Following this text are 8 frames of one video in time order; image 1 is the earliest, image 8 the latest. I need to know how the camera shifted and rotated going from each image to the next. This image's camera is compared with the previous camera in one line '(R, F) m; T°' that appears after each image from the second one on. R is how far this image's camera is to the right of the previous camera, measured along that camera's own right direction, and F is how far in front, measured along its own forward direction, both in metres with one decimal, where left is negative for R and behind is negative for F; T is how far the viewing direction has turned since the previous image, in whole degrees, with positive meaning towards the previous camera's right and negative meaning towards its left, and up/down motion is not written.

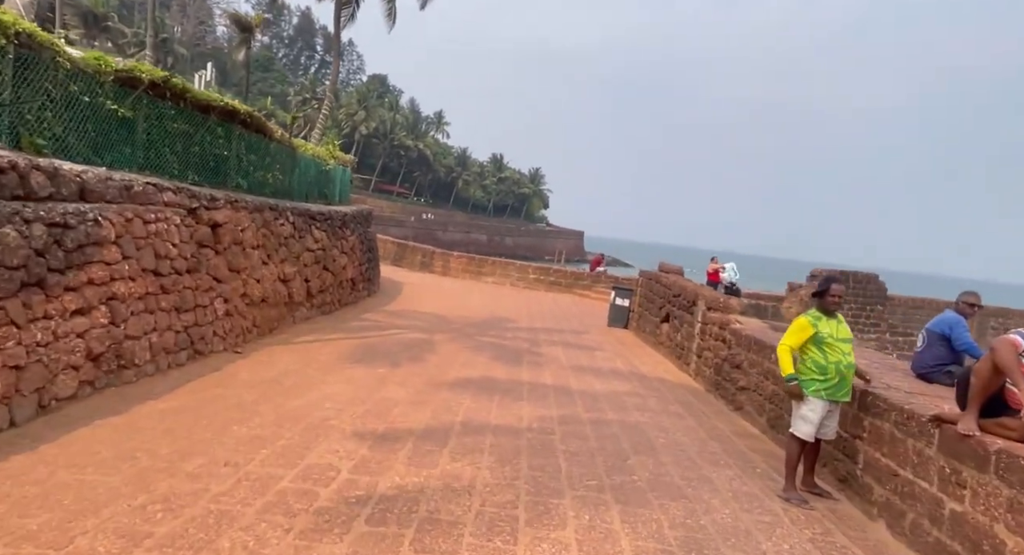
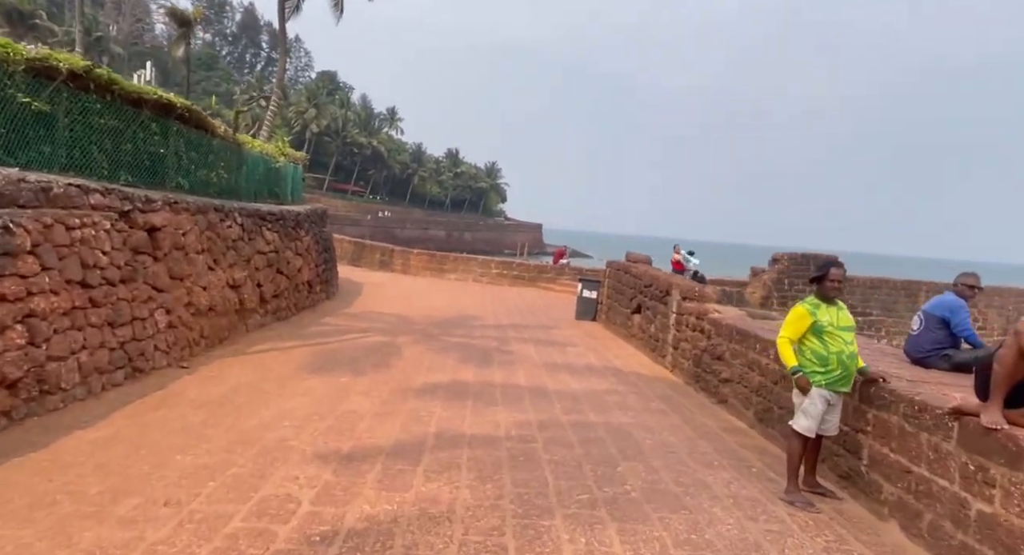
(-0.1, +0.4) m; +3°
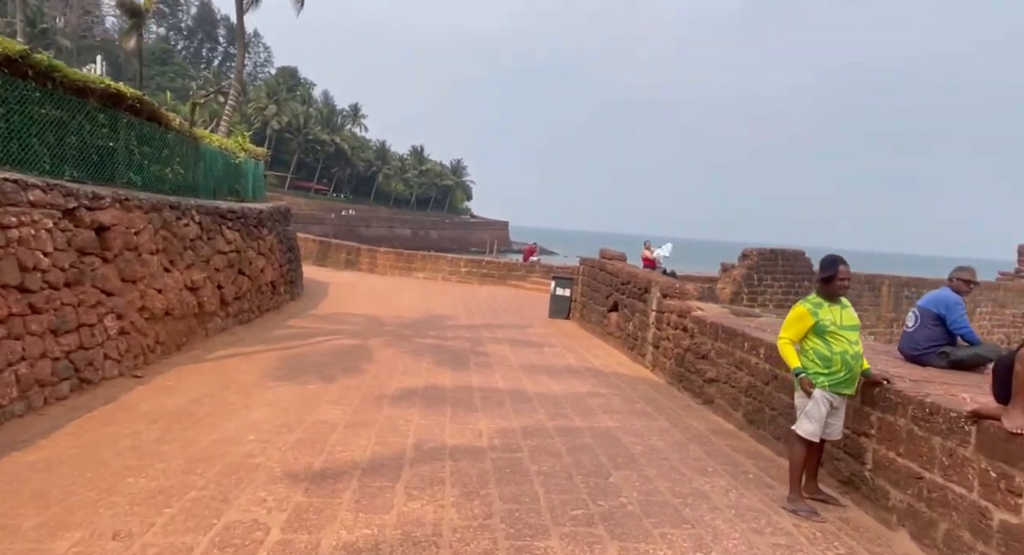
(-0.1, +0.3) m; +3°
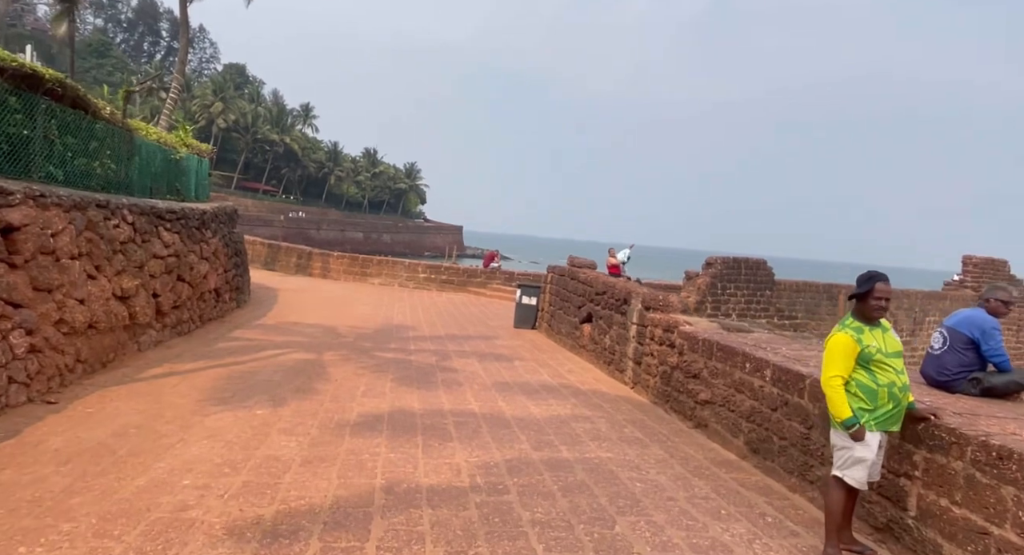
(-0.2, +0.7) m; +4°
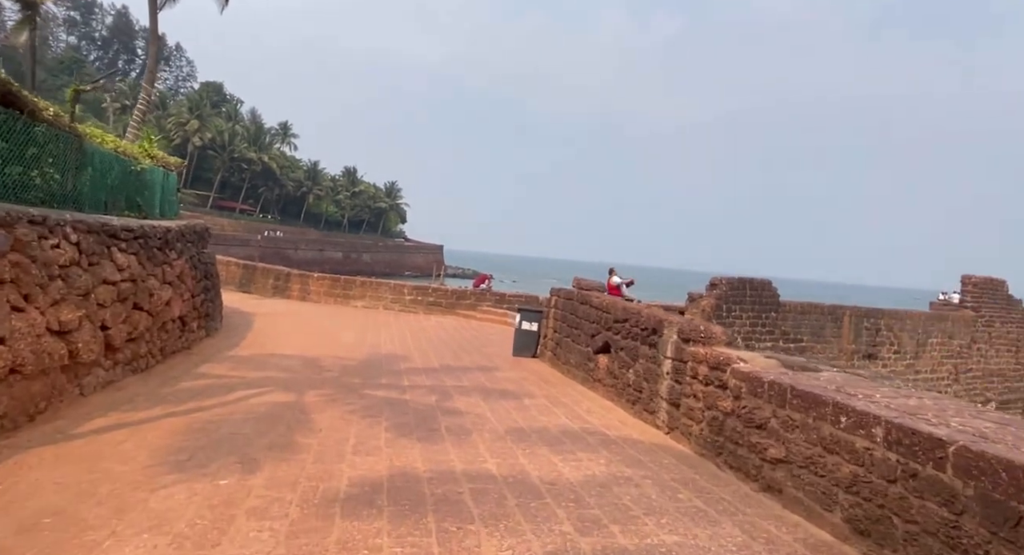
(-0.3, +1.1) m; +2°
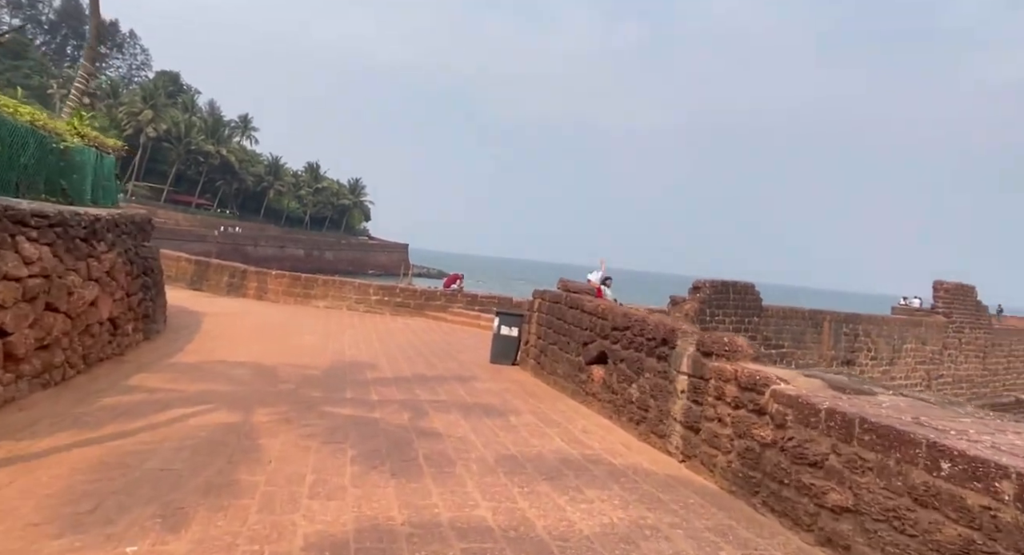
(-0.2, +1.0) m; +3°
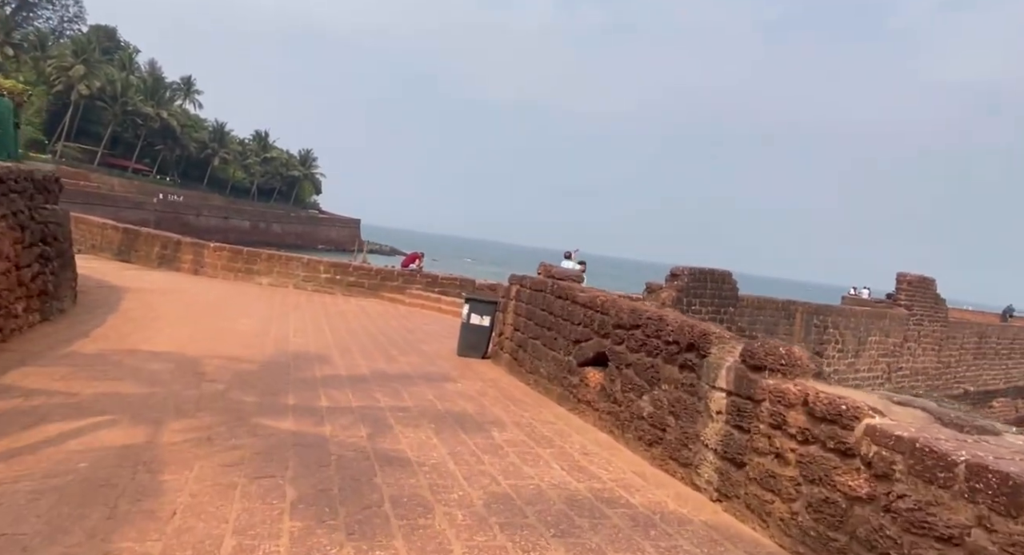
(-0.3, +1.3) m; +4°
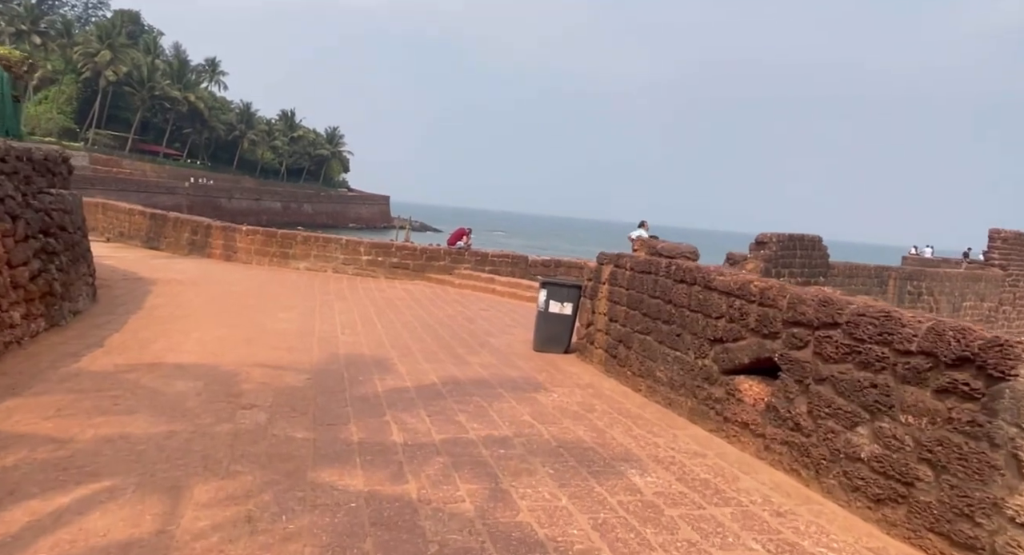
(-0.7, +1.6) m; -2°
